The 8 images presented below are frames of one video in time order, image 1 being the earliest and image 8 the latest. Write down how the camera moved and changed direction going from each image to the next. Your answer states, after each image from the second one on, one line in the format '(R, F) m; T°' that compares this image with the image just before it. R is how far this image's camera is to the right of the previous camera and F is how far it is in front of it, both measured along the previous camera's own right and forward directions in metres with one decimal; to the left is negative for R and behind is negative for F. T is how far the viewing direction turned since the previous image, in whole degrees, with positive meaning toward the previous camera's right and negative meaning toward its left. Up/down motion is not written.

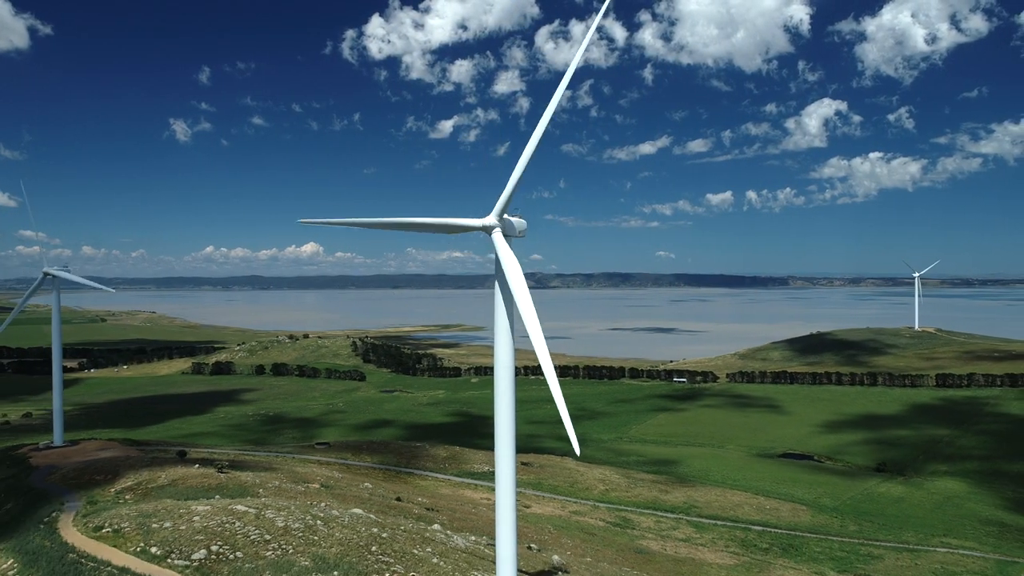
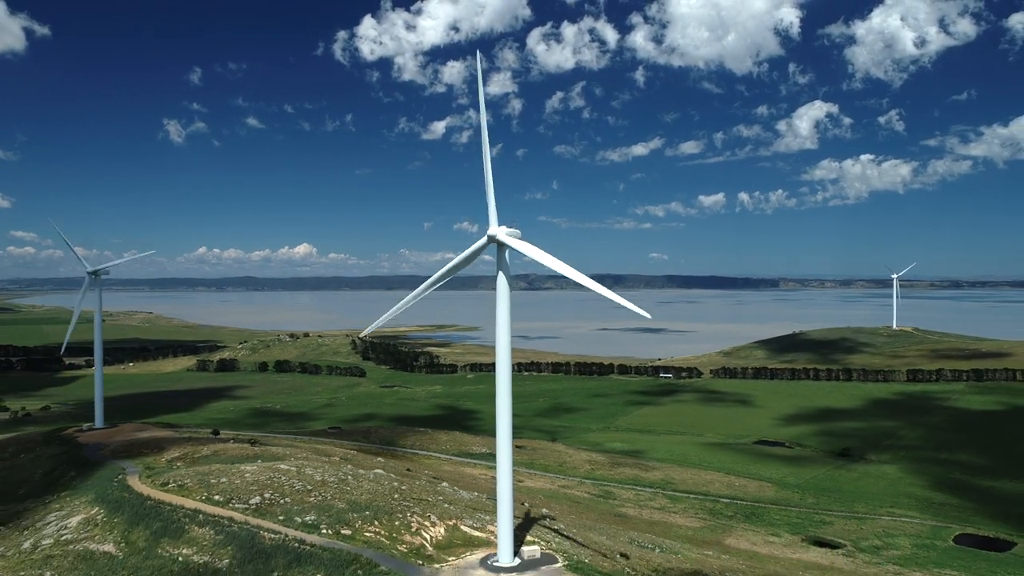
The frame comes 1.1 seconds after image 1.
(-0.2, -4.9) m; +1°
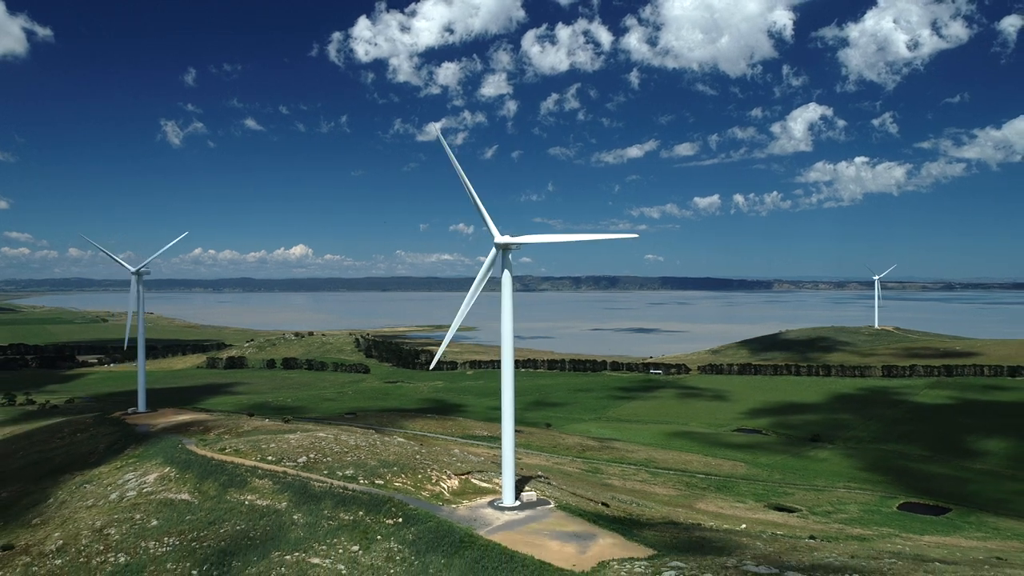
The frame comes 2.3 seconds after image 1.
(-0.3, -5.5) m; 0°
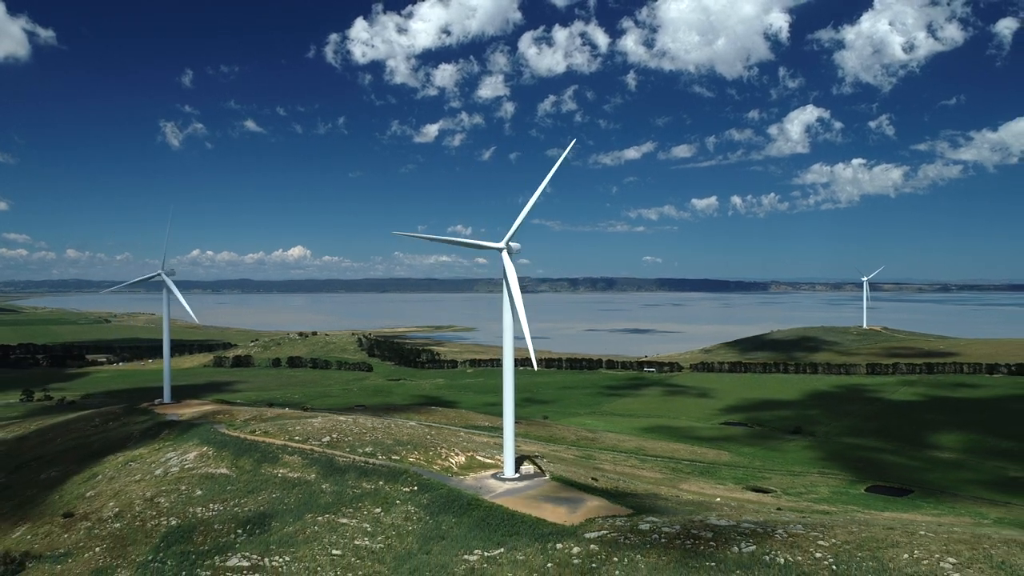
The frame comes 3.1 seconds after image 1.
(-0.2, -4.0) m; 0°
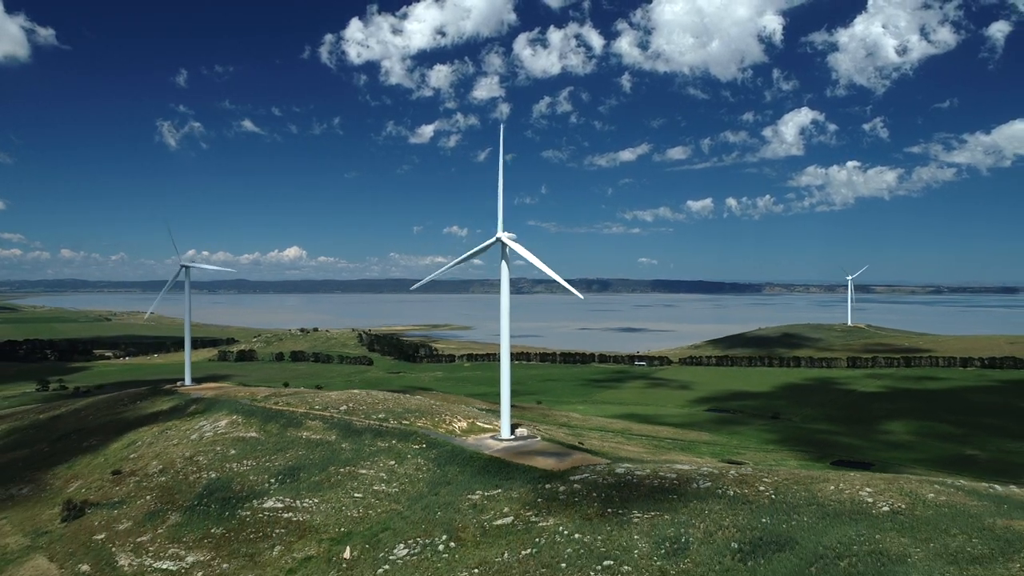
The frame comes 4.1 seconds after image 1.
(-0.1, -4.5) m; 0°
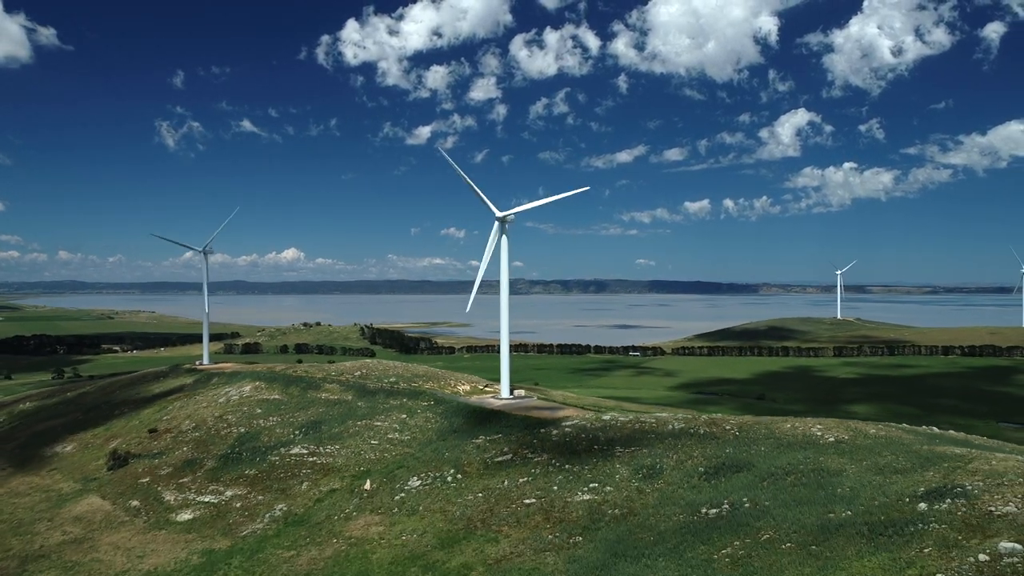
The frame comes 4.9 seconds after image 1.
(0.0, -3.9) m; 0°
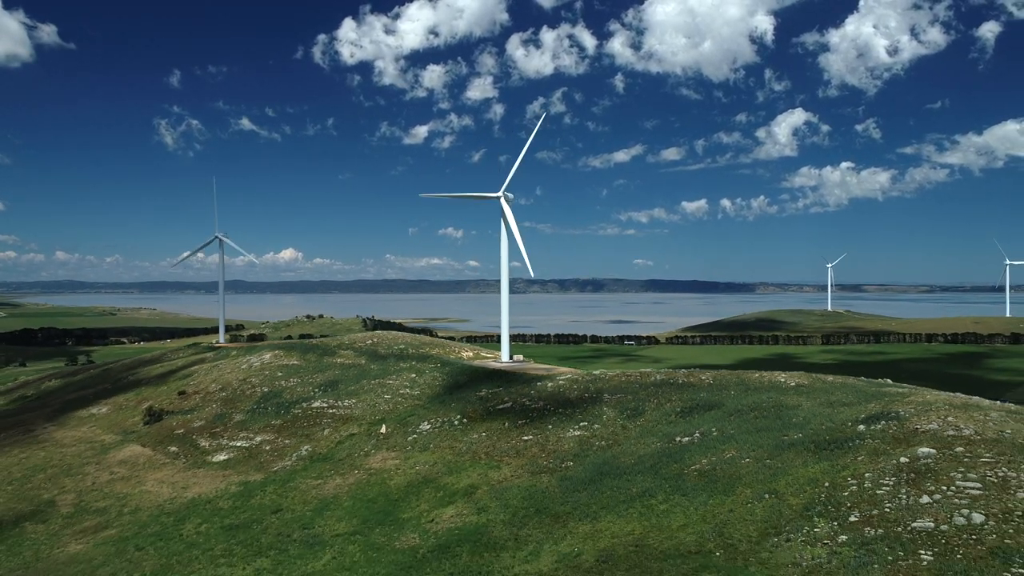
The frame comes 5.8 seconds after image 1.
(-0.1, -3.8) m; 0°
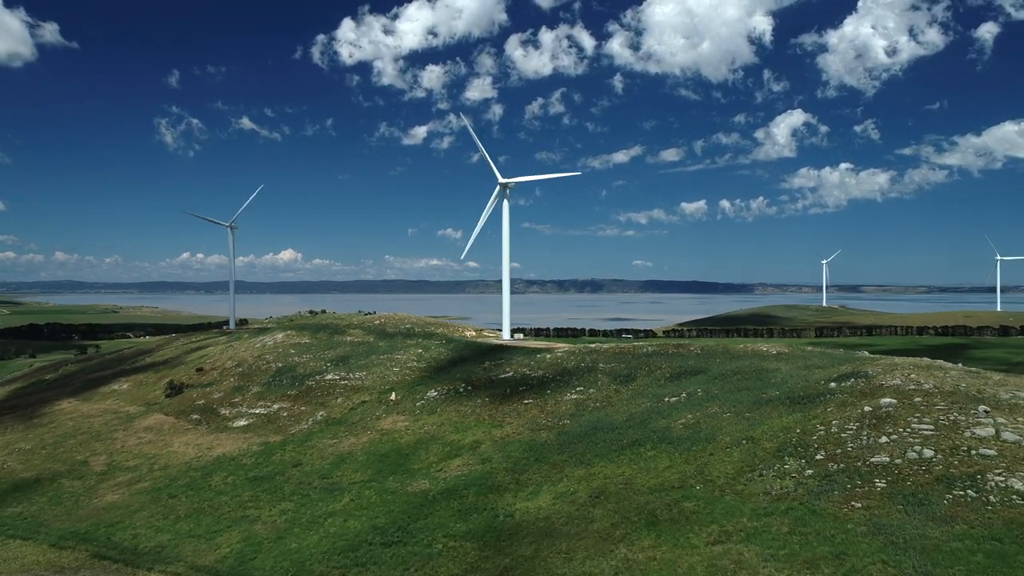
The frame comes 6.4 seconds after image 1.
(-0.1, -2.4) m; 0°
